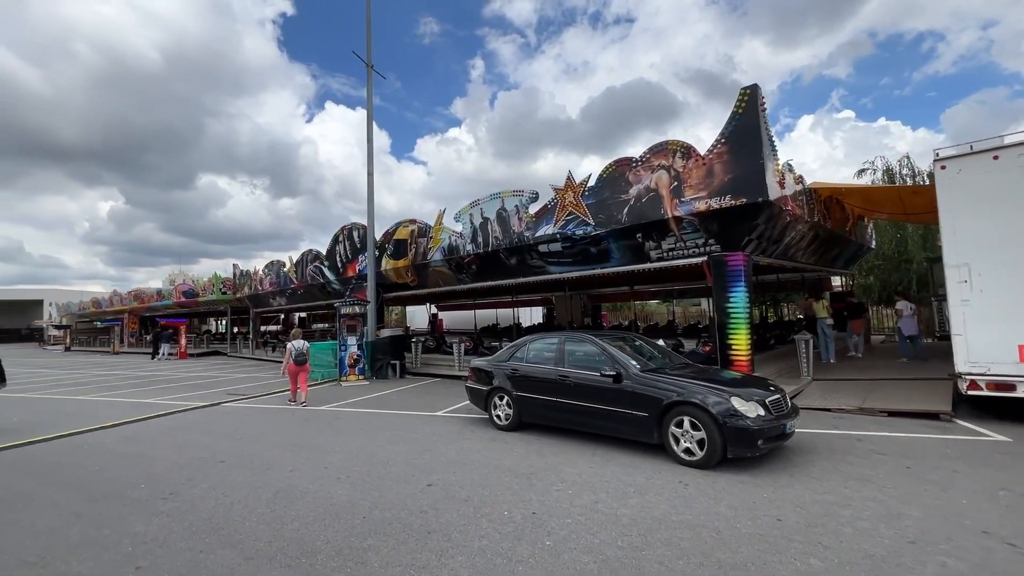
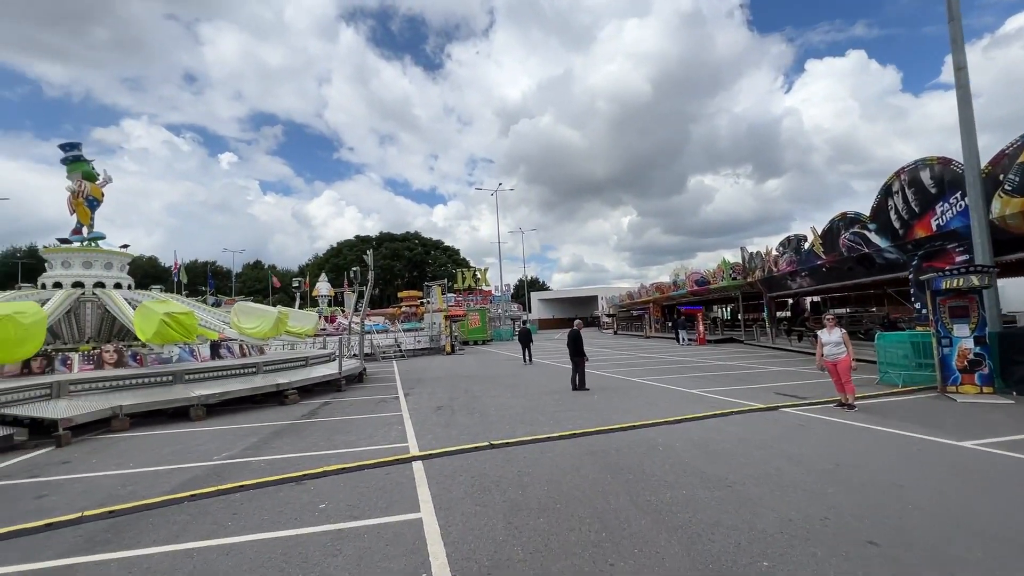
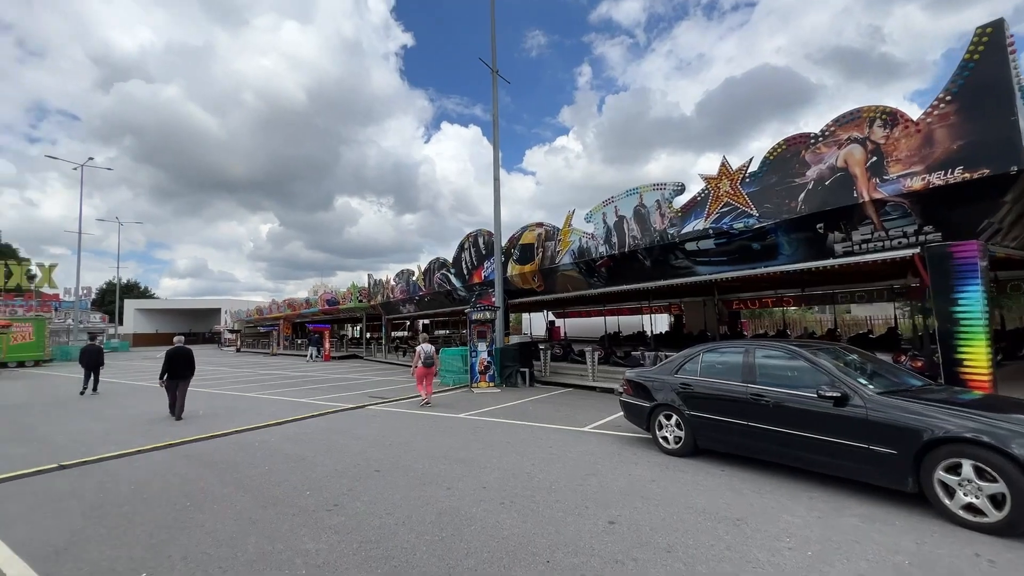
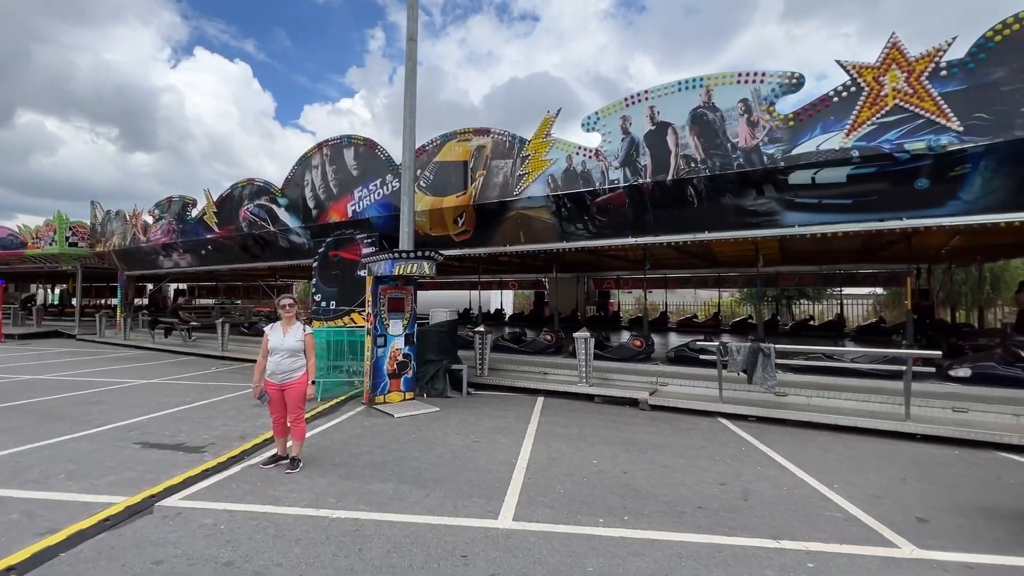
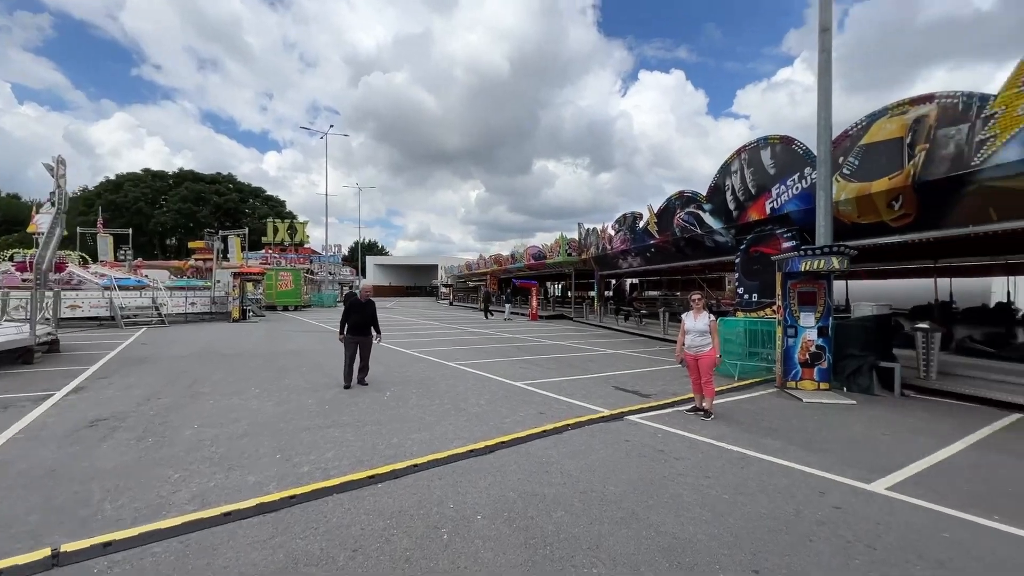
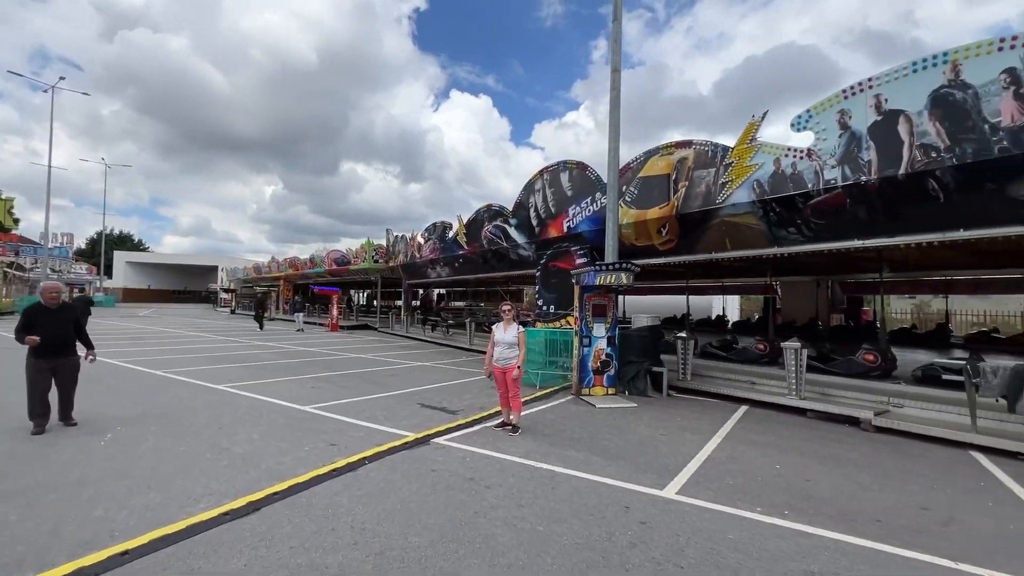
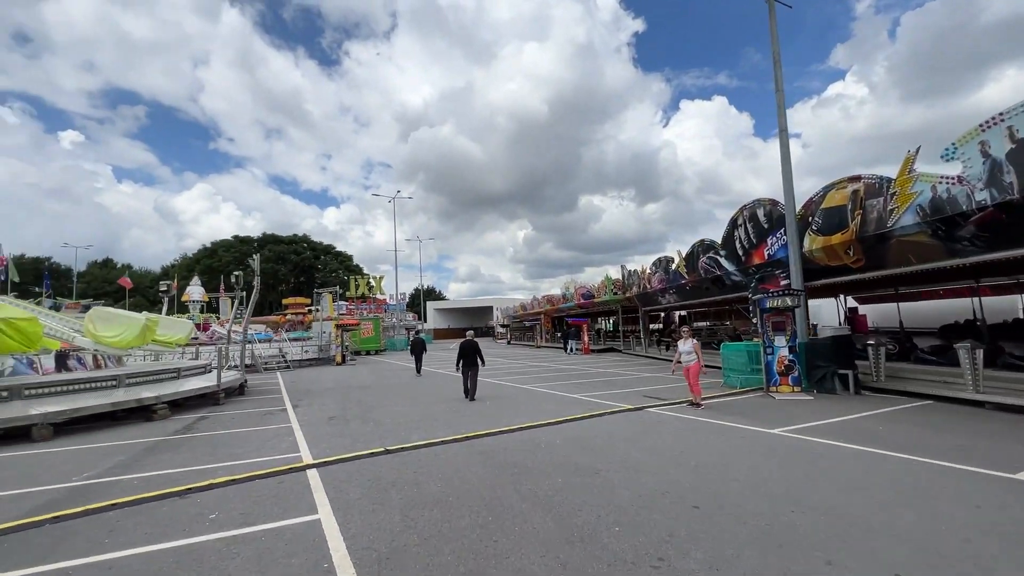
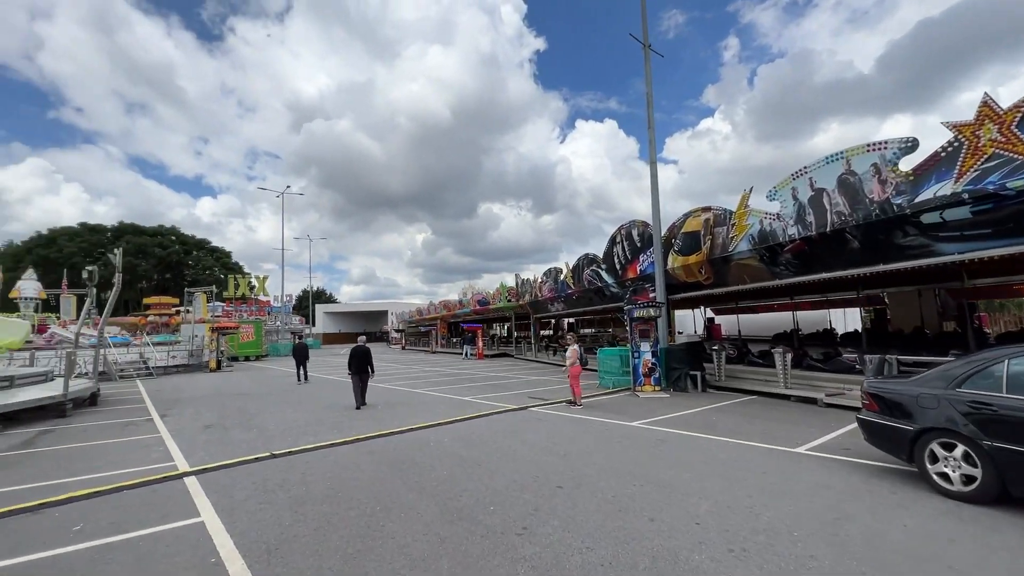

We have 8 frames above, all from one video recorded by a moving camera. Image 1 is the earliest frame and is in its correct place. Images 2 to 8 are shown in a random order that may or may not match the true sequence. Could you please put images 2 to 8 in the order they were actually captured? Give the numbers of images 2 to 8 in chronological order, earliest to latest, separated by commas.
3, 8, 7, 2, 5, 6, 4
